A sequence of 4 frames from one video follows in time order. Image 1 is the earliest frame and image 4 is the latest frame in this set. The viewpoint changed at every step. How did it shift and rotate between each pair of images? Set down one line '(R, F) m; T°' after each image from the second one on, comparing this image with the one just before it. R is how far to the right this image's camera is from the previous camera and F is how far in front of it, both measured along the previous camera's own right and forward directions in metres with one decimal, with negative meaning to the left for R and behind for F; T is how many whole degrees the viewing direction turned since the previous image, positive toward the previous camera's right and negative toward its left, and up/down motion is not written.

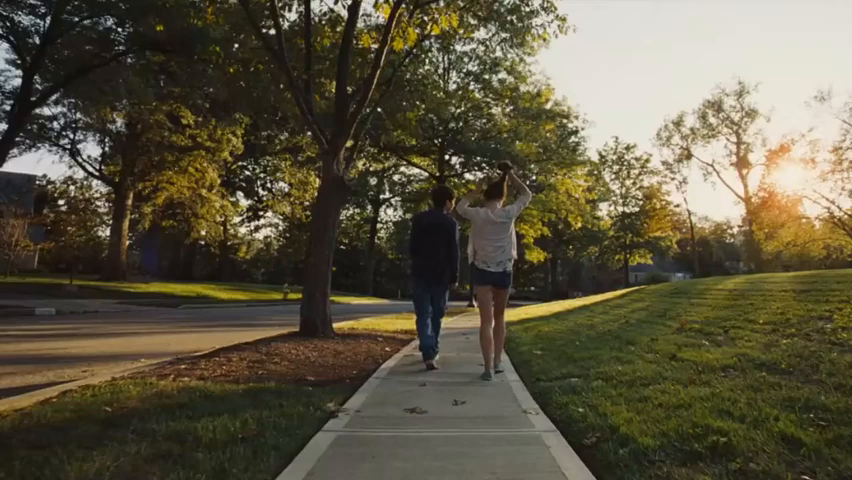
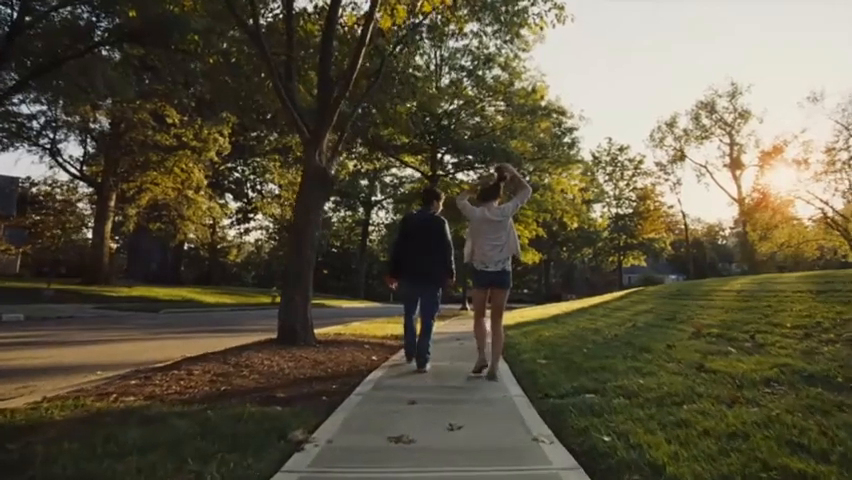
(0.0, +0.8) m; +1°
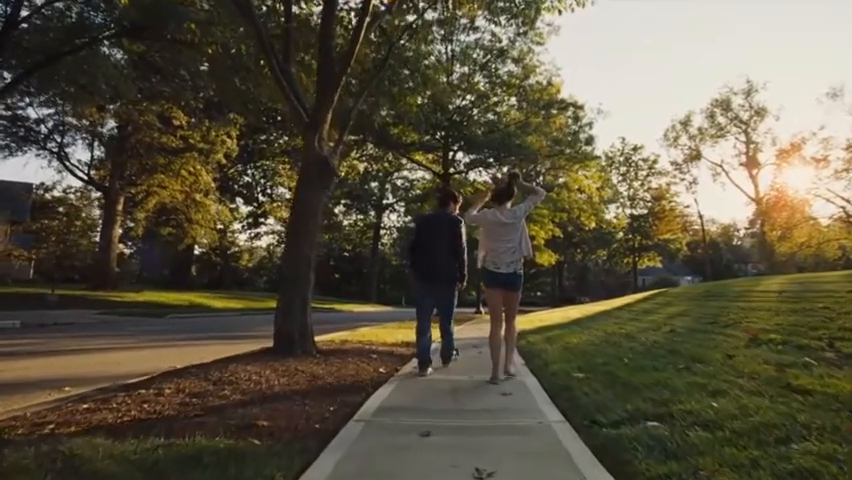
(0.0, +1.0) m; -1°
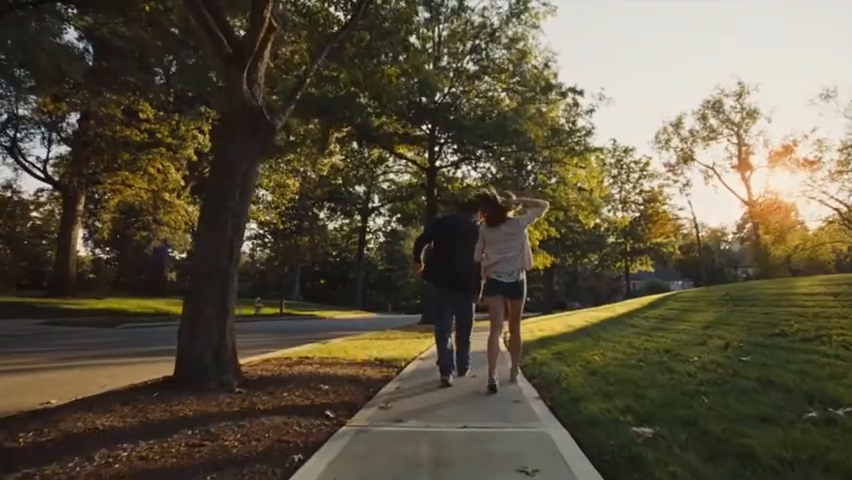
(+0.1, +2.4) m; +1°
